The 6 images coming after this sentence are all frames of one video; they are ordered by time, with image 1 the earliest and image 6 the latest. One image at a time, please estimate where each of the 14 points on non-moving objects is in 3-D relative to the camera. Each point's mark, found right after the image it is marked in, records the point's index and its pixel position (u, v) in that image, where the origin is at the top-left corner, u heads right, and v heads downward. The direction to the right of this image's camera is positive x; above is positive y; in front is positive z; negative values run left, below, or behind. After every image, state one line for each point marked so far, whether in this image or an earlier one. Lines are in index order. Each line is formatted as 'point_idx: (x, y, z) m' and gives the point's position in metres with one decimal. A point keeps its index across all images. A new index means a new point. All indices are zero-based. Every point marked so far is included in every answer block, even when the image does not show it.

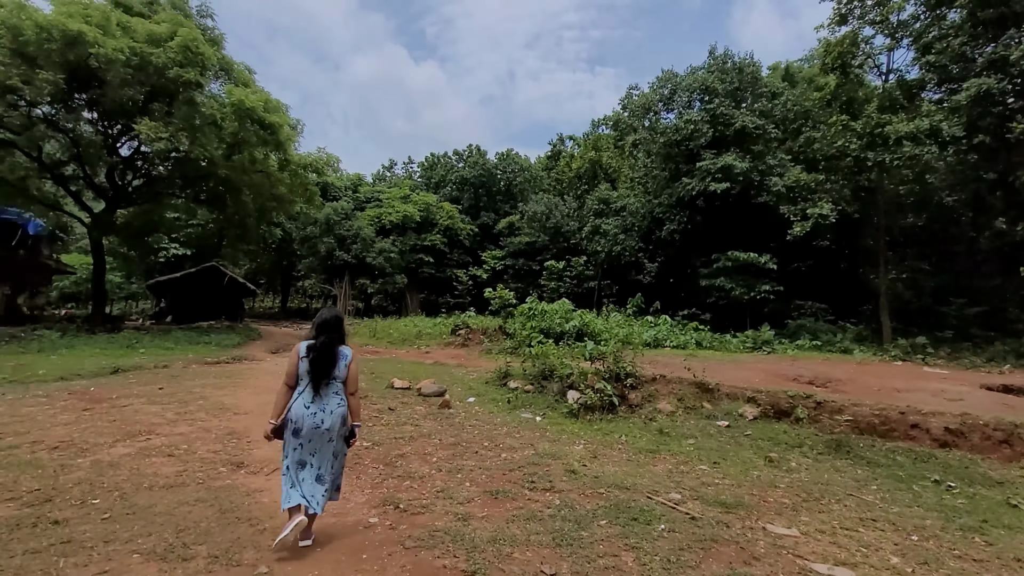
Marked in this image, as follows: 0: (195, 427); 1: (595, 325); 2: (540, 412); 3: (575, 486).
0: (-3.7, -1.6, +5.6) m
1: (+2.2, -1.0, +12.8) m
2: (+0.4, -1.8, +7.0) m
3: (+0.6, -1.7, +4.2) m
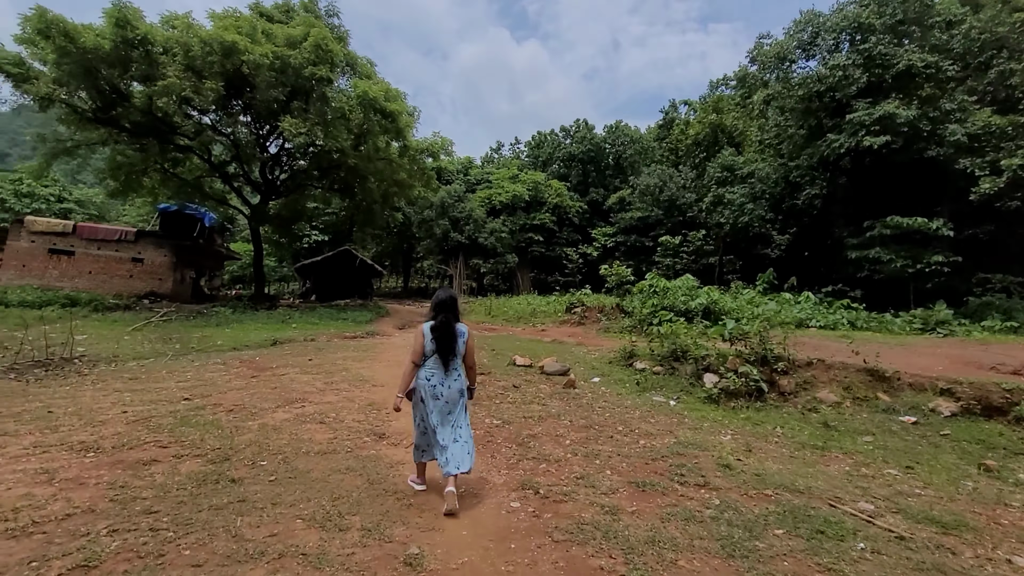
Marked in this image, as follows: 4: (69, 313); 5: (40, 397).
0: (-2.2, -1.4, +6.0) m
1: (+5.2, -0.4, +11.7) m
2: (+2.2, -1.5, +6.5) m
3: (+1.7, -1.5, +3.7) m
4: (-13.6, -0.8, +14.7) m
5: (-5.9, -1.4, +6.0) m
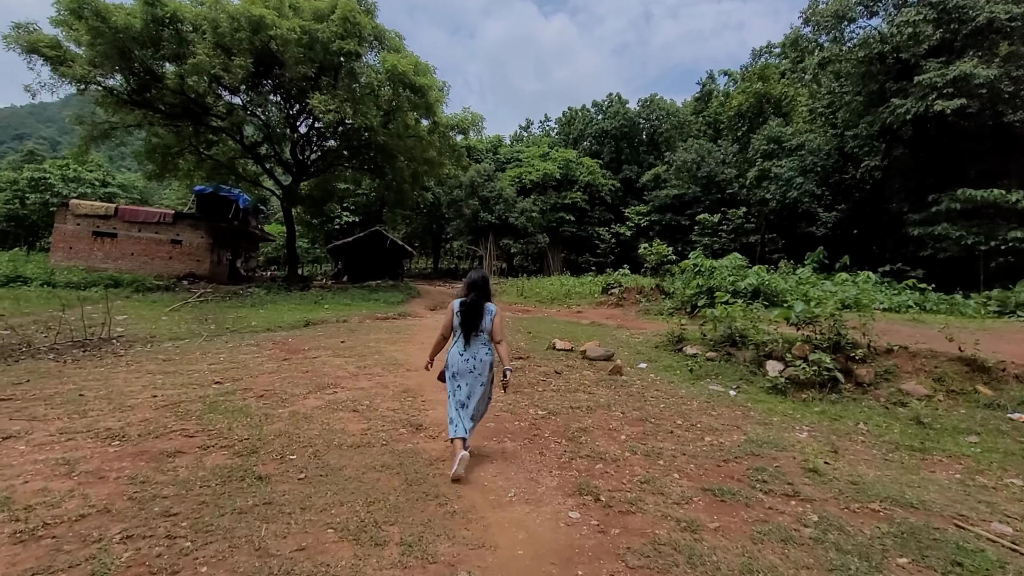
0: (-1.7, -1.1, +5.7) m
1: (+6.0, +0.1, +10.9) m
2: (+2.7, -1.2, +5.9) m
3: (+2.1, -1.4, +3.1) m
4: (-12.5, -0.2, +15.0) m
5: (-5.4, -1.1, +5.9) m
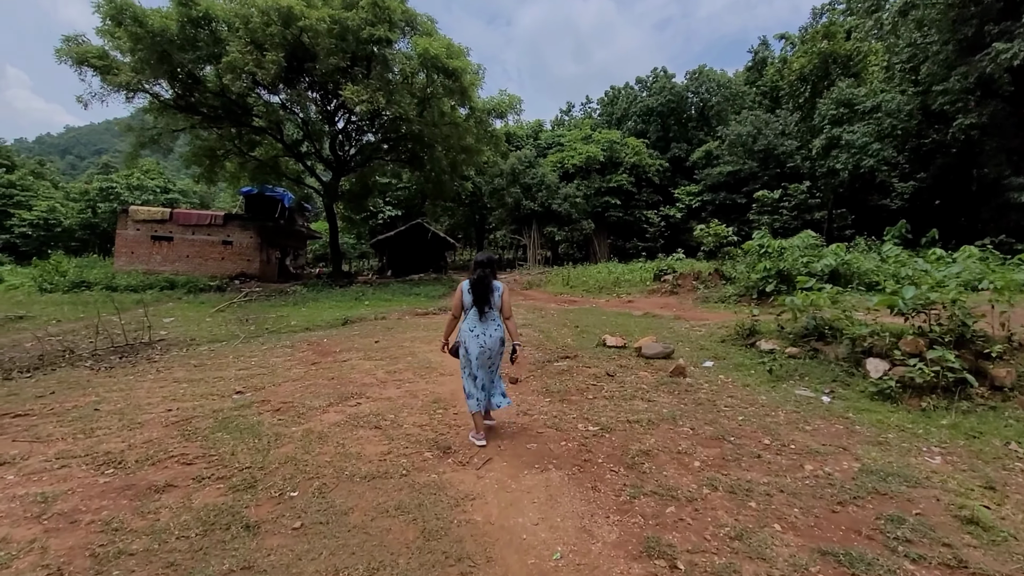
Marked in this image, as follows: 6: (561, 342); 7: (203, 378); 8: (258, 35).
0: (-1.2, -1.1, +5.1) m
1: (+6.9, +0.5, +9.5) m
2: (+3.2, -1.0, +4.9) m
3: (+2.3, -1.3, +2.2) m
4: (-11.2, -0.2, +15.4) m
5: (-4.9, -1.2, +5.7) m
6: (+0.8, -0.8, +7.5) m
7: (-4.0, -1.2, +6.2) m
8: (-7.7, +7.6, +14.4) m
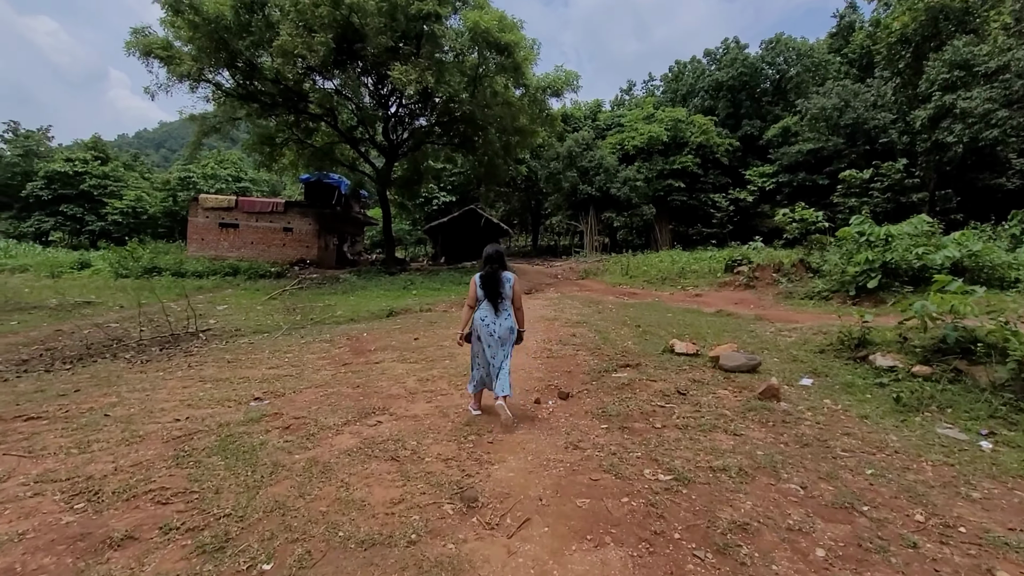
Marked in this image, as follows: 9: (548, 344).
0: (-0.7, -1.1, +4.4) m
1: (+7.9, +0.5, +7.7) m
2: (+3.6, -1.1, +3.6) m
3: (+2.4, -1.4, +1.1) m
4: (-9.4, +0.2, +15.7) m
5: (-4.4, -1.1, +5.4) m
6: (+1.5, -0.8, +6.5) m
7: (-3.4, -1.1, +5.8) m
8: (-6.0, +8.0, +14.1) m
9: (+0.5, -0.8, +6.7) m
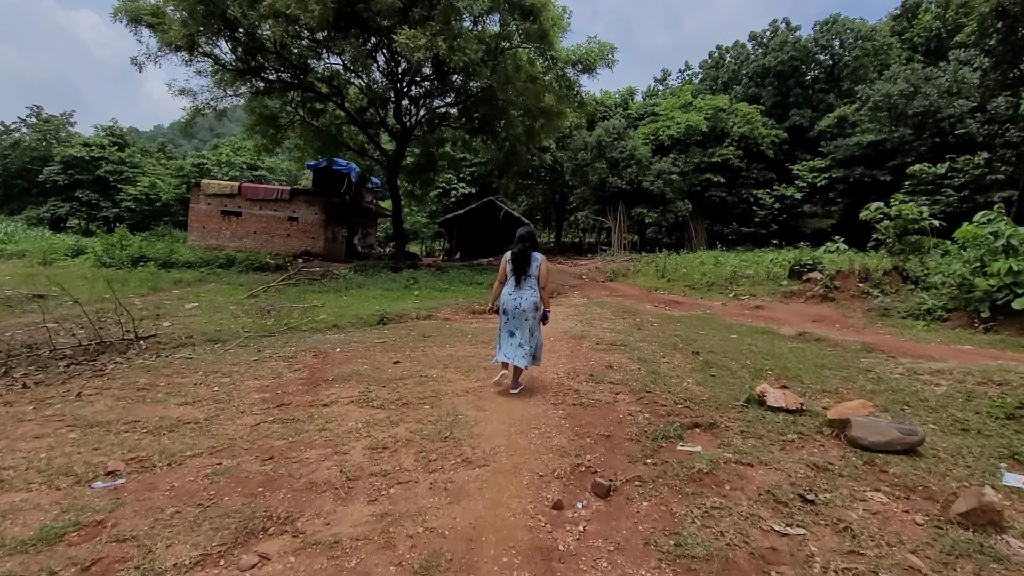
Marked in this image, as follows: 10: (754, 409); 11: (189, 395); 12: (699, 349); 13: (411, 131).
0: (-0.7, -1.2, +2.5) m
1: (+8.0, +0.2, +5.4) m
2: (+3.6, -1.3, +1.6) m
3: (+2.2, -1.6, -0.9) m
4: (-8.9, +0.4, +14.2) m
5: (-4.3, -1.1, +3.6) m
6: (+1.6, -0.9, +4.5) m
7: (-3.3, -1.1, +4.0) m
8: (-5.3, +8.1, +12.4) m
9: (+0.6, -0.9, +4.7) m
10: (+2.0, -1.0, +4.0) m
11: (-3.2, -1.1, +4.7) m
12: (+2.3, -0.8, +5.9) m
13: (-3.8, +5.9, +17.8) m
